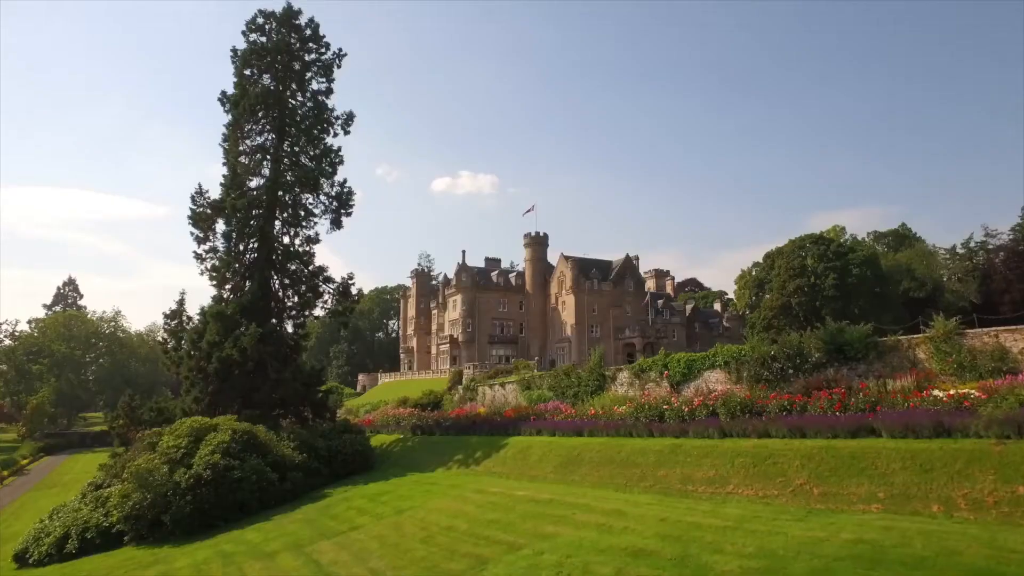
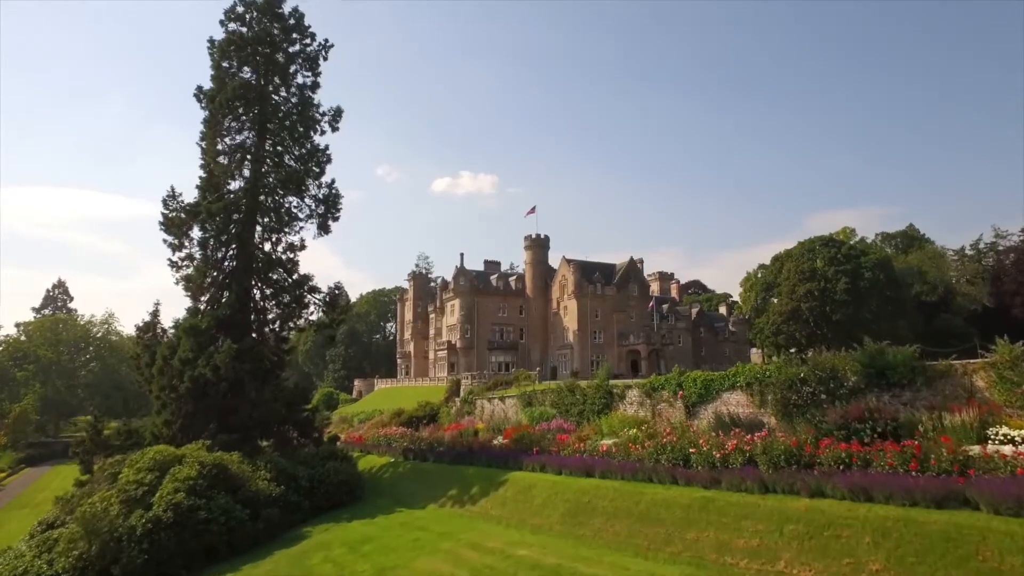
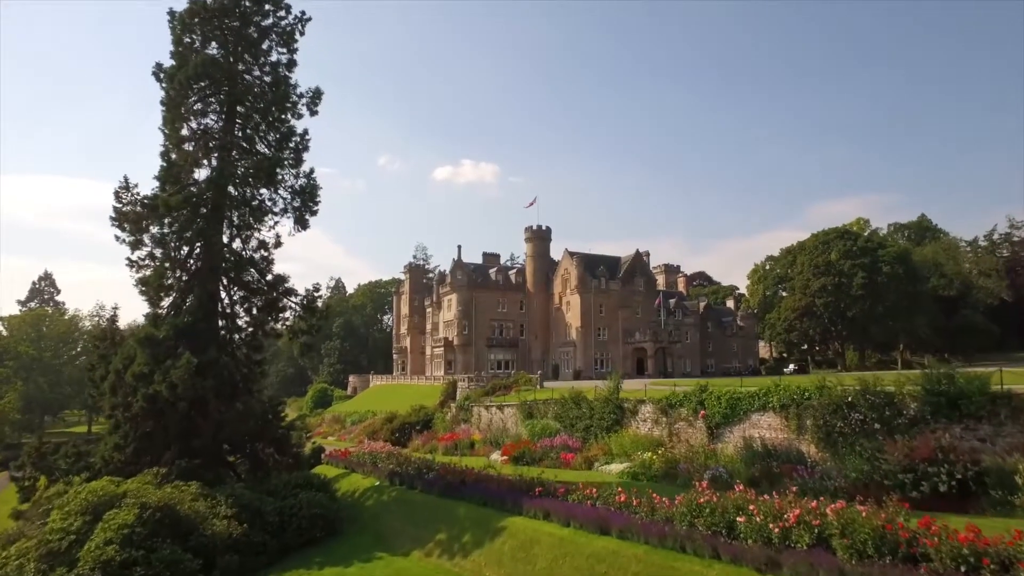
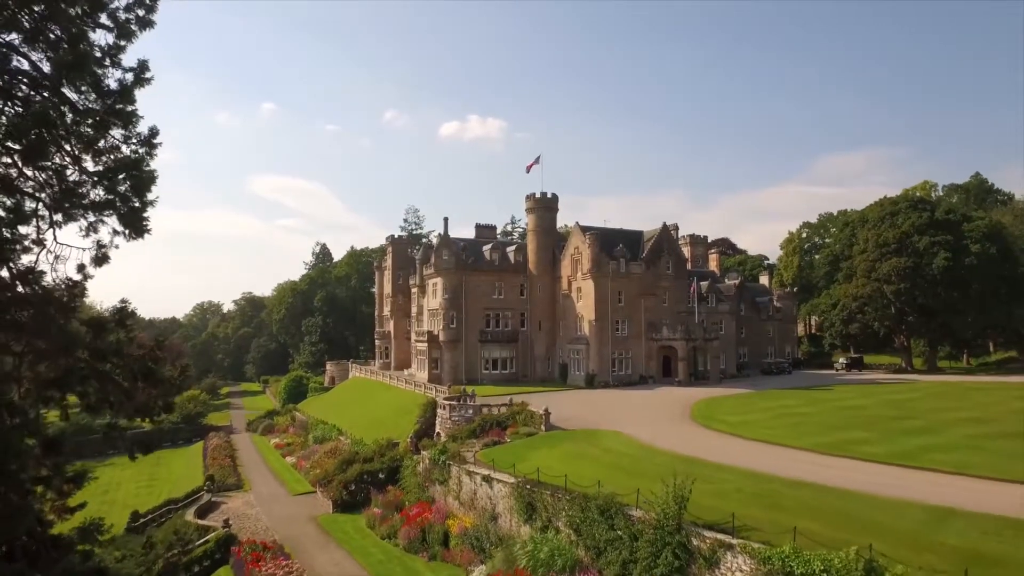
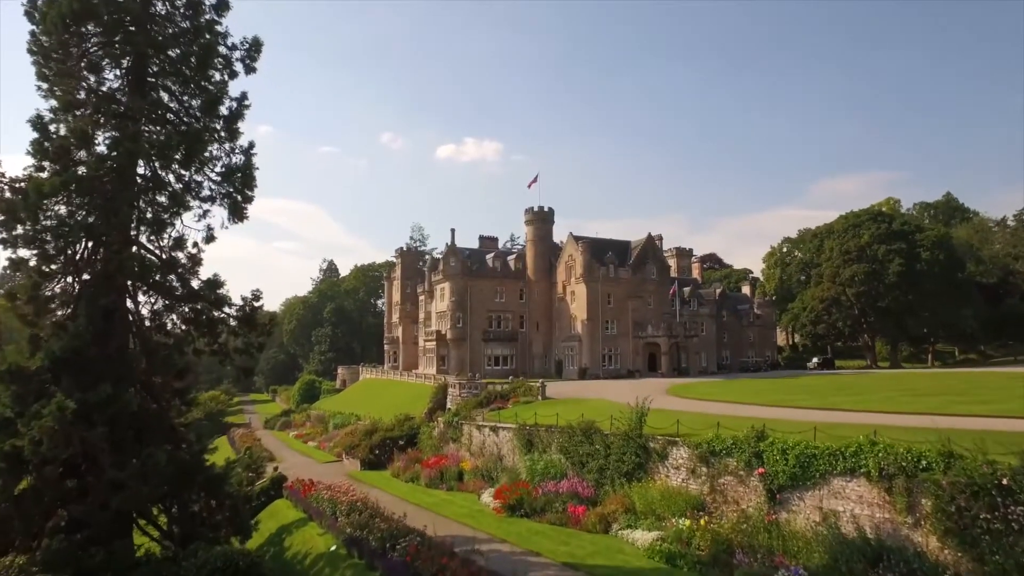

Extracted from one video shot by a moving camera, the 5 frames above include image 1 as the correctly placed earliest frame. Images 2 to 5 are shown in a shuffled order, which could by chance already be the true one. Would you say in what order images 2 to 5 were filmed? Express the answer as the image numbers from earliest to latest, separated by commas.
2, 3, 5, 4
